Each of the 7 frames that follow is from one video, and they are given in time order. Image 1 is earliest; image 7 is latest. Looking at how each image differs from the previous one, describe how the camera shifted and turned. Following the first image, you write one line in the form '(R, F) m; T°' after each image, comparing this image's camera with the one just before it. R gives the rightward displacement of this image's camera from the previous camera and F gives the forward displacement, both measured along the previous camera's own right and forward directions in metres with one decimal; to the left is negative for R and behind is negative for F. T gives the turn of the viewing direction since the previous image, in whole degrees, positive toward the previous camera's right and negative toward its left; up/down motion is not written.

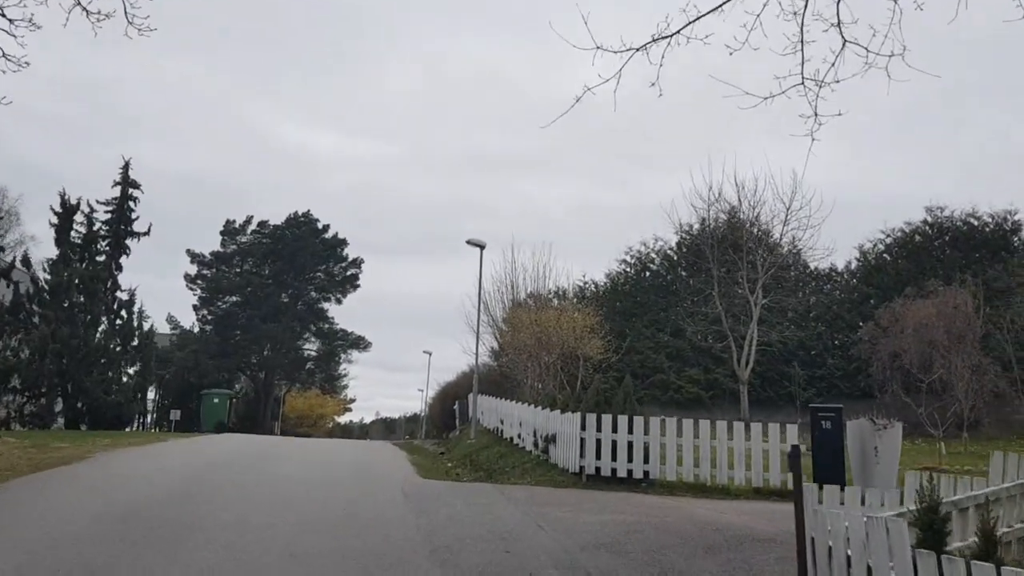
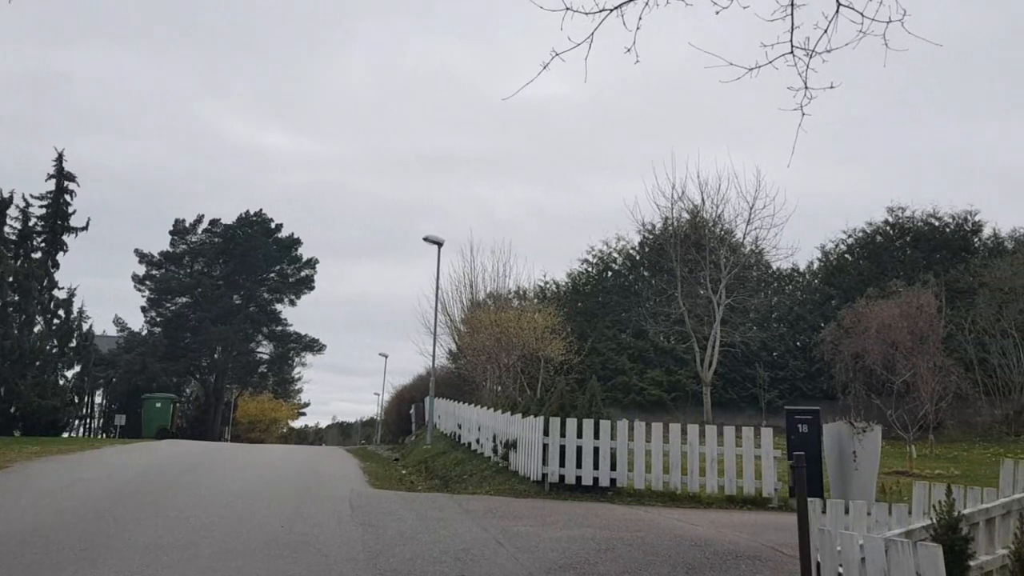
(0.0, +1.0) m; +3°
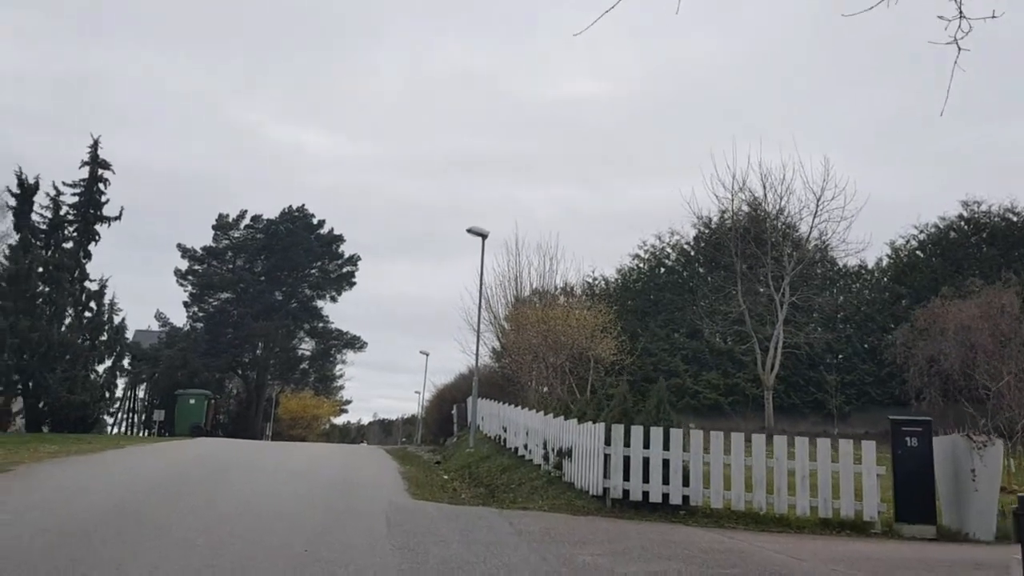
(-0.2, +1.8) m; -3°
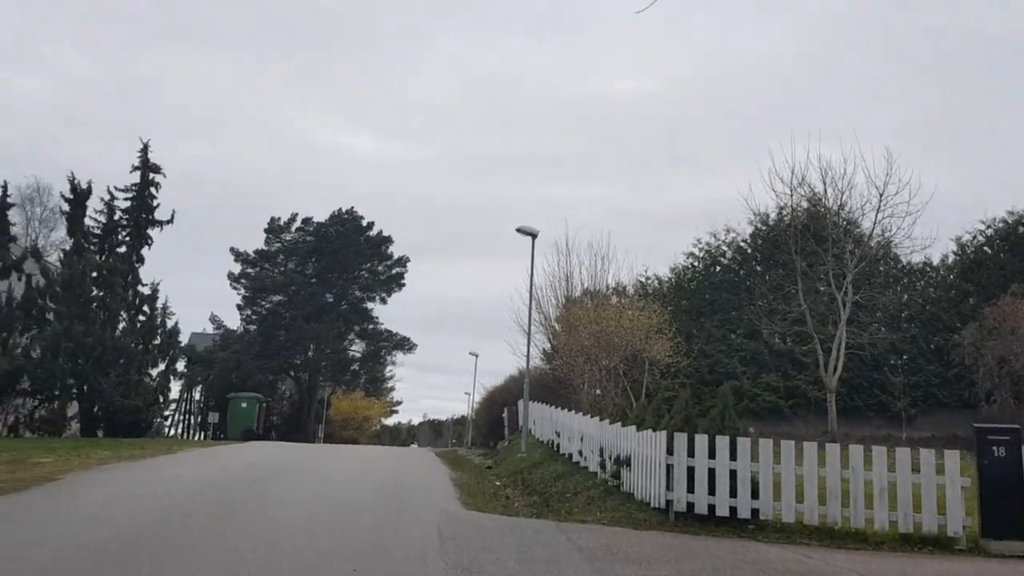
(-0.1, +0.6) m; -3°
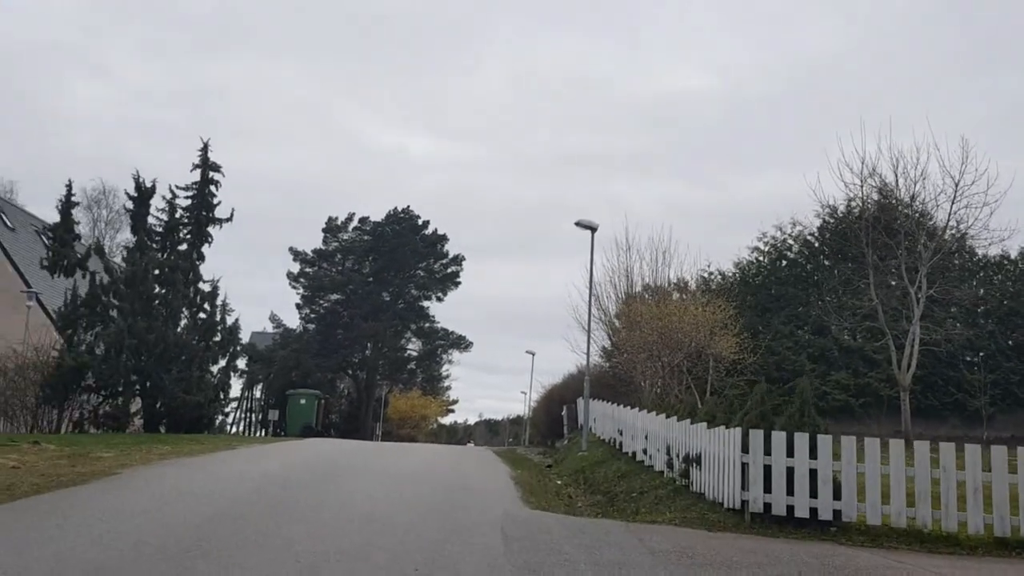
(-0.1, +0.5) m; -3°
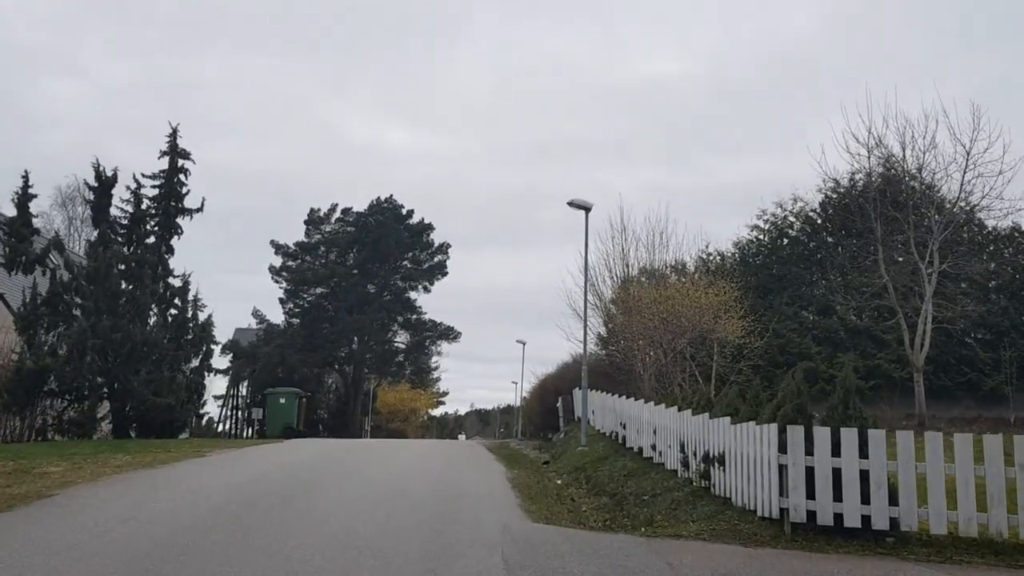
(-0.1, +1.7) m; +1°
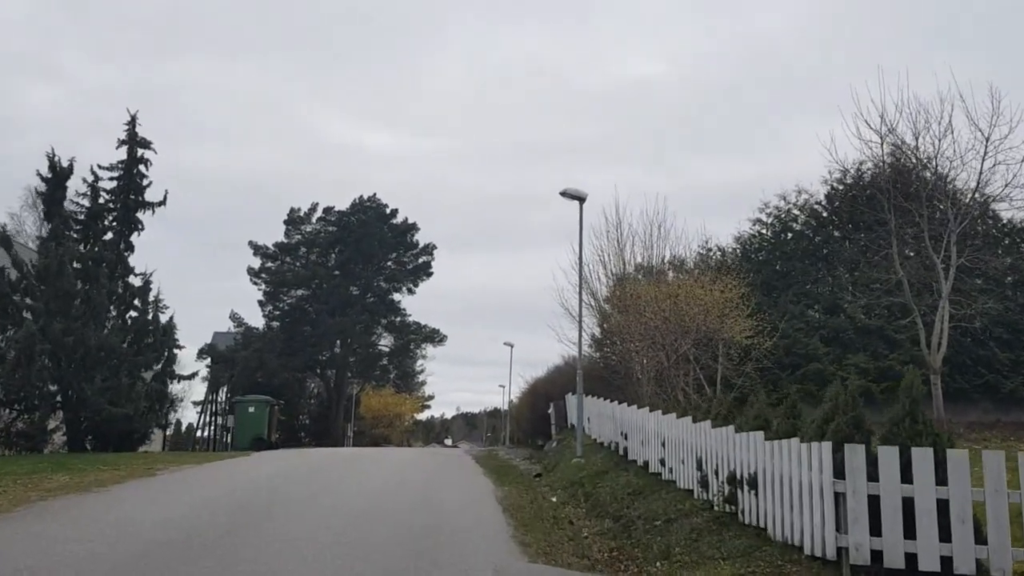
(0.0, +2.0) m; +1°
